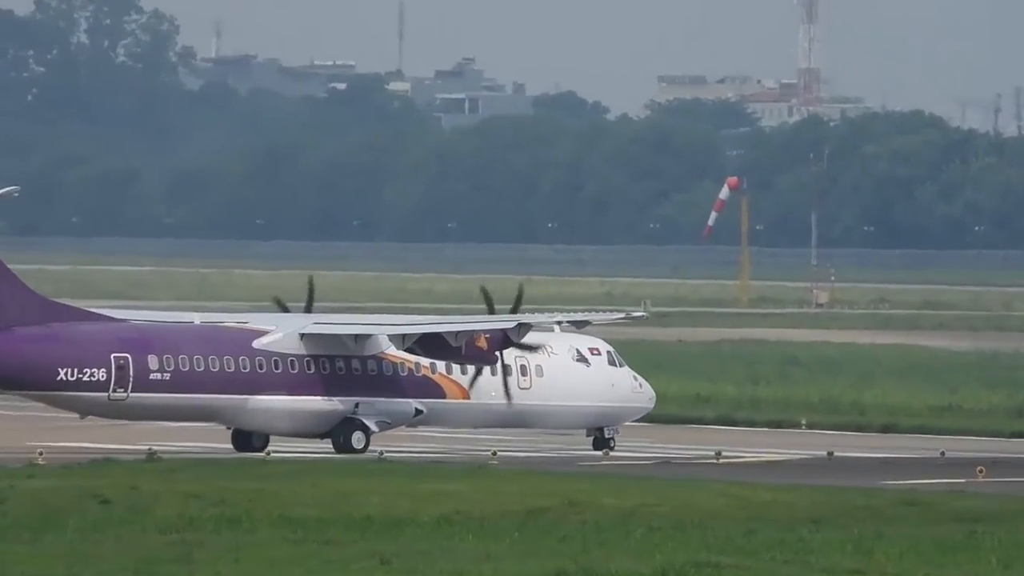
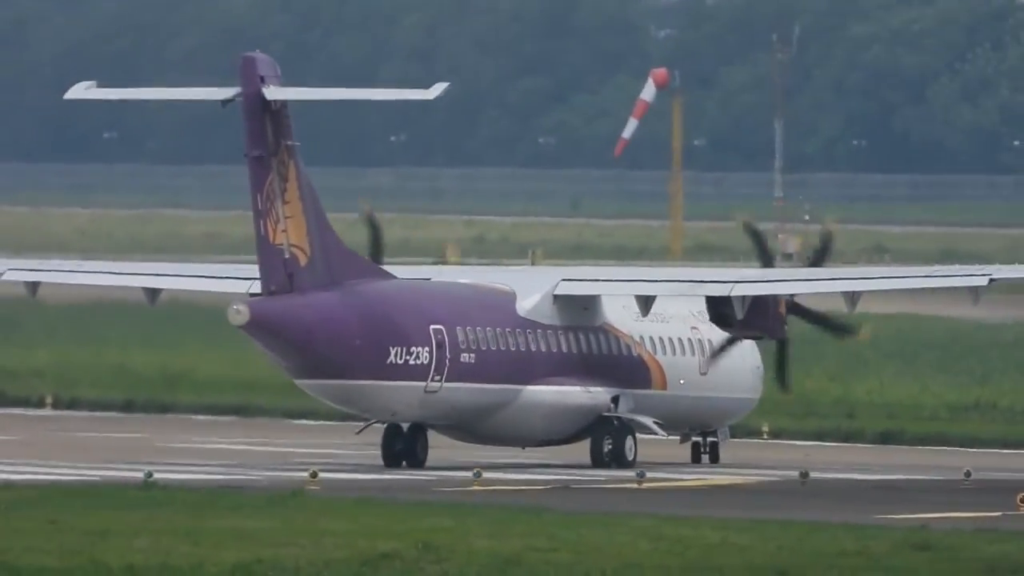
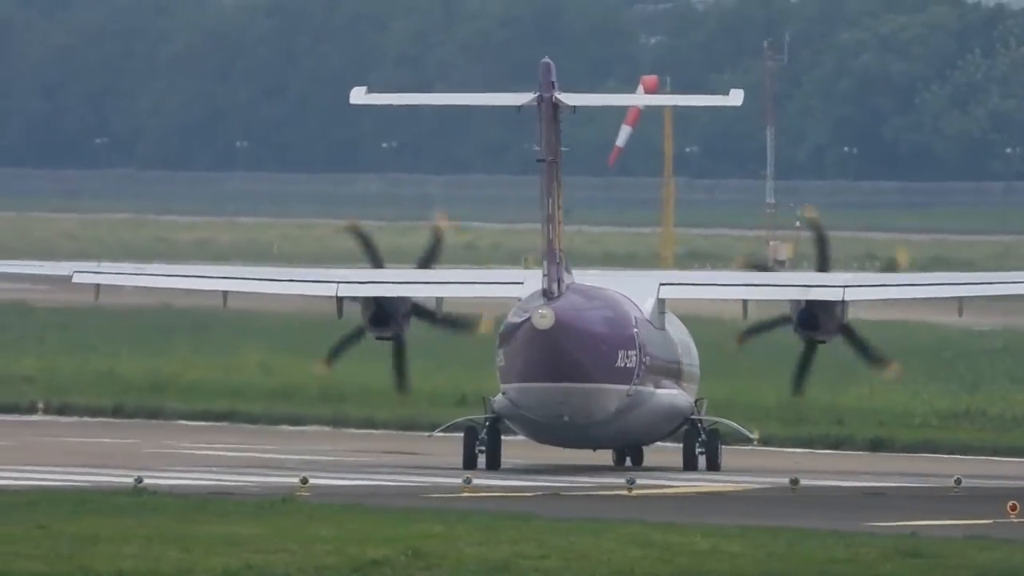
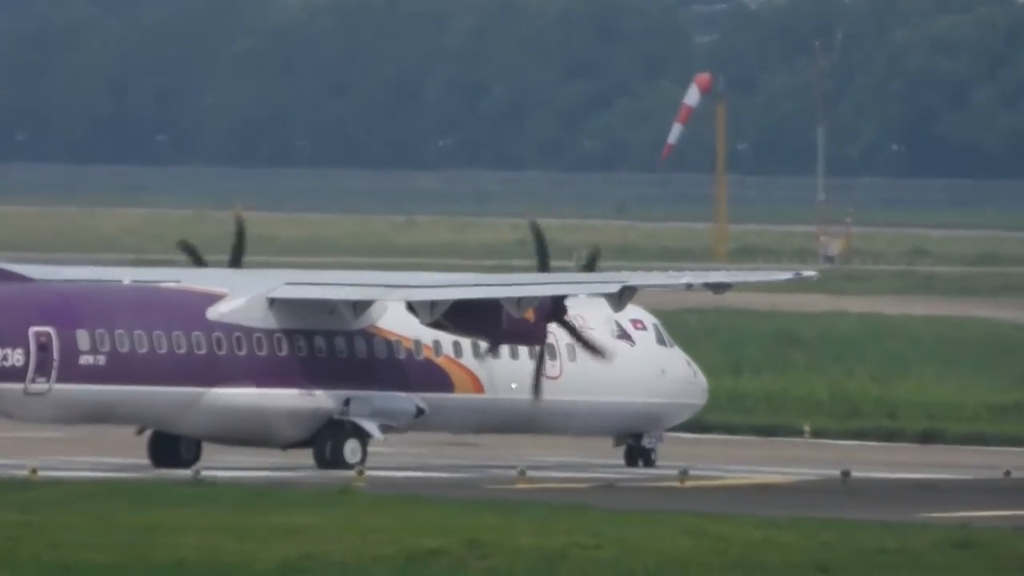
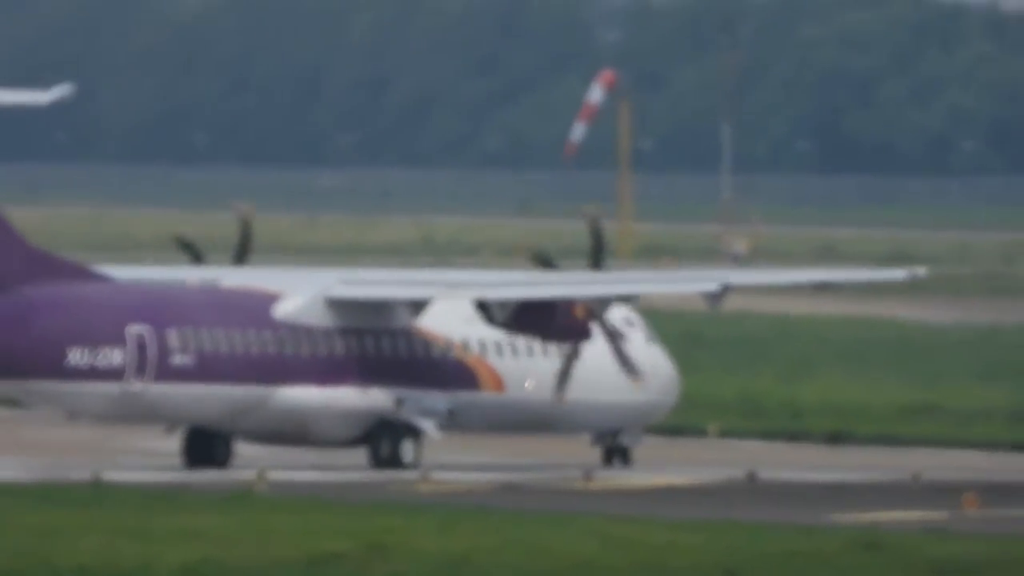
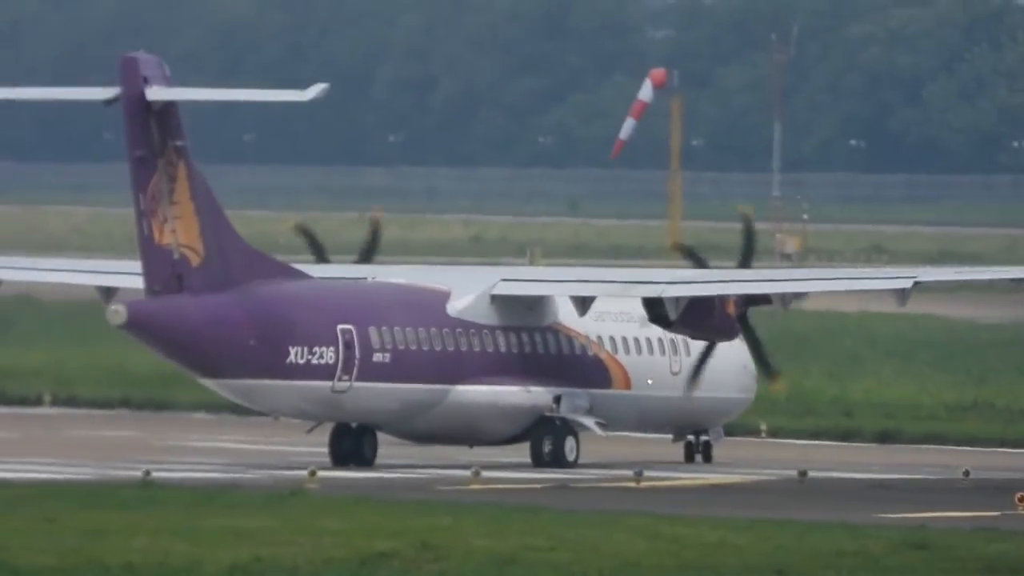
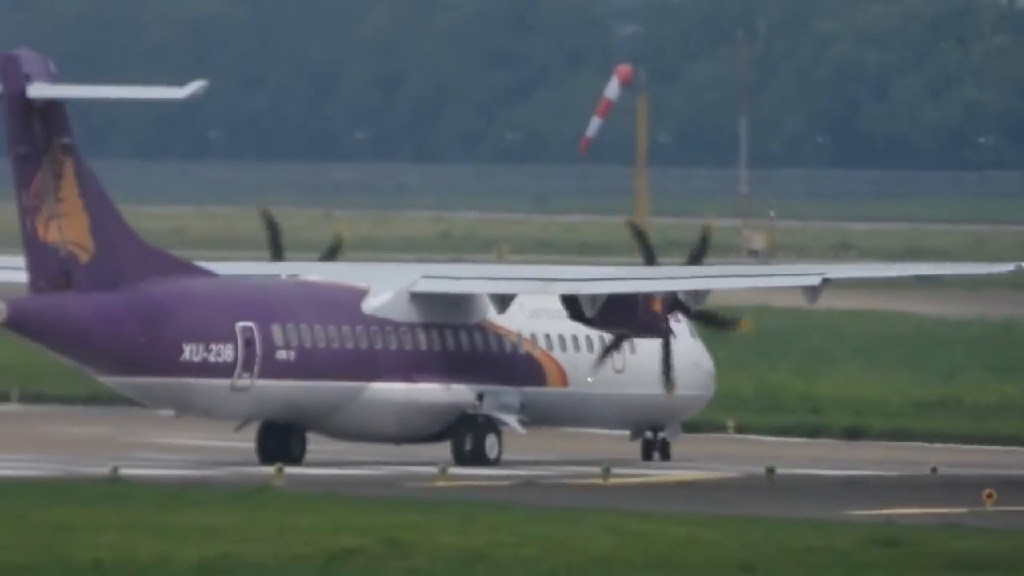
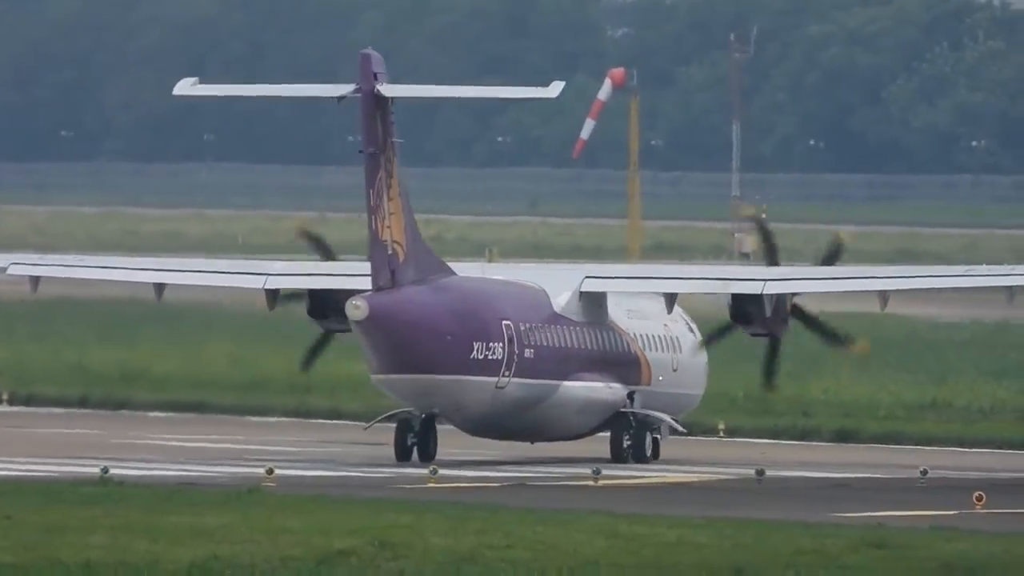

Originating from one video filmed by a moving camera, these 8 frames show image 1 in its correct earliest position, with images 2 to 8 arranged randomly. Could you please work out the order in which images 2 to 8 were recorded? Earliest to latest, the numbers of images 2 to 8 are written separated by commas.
4, 5, 7, 6, 2, 8, 3
